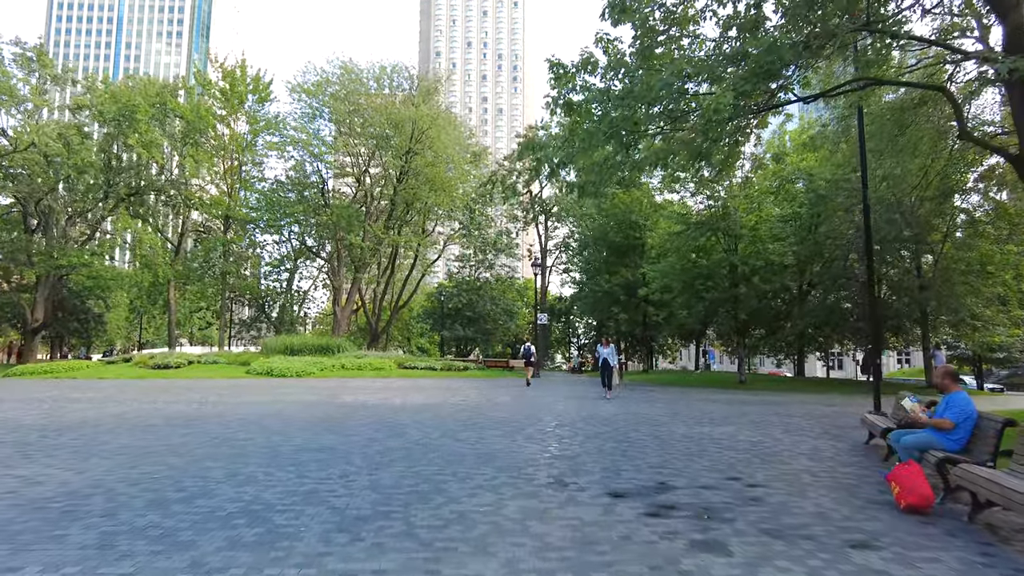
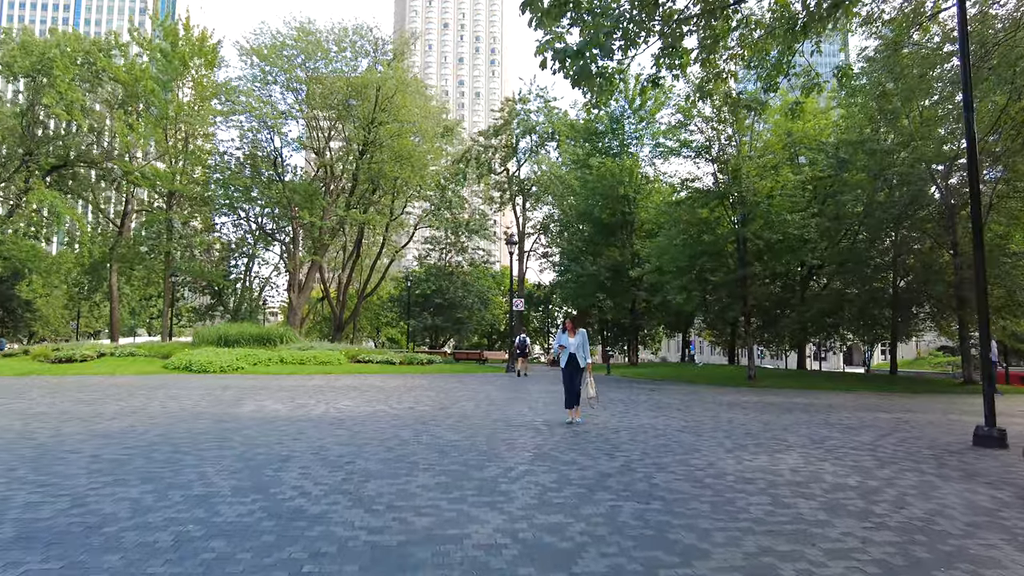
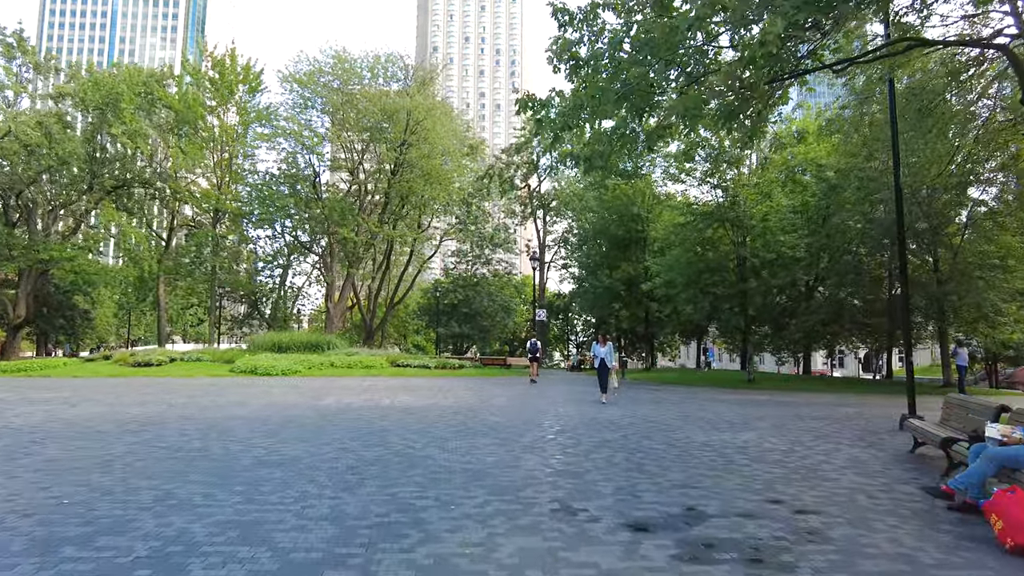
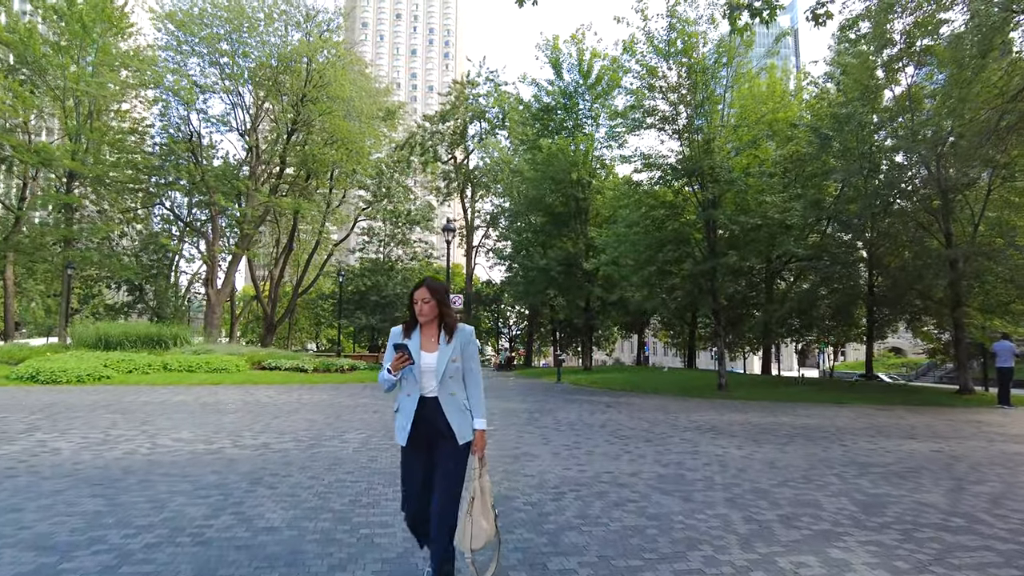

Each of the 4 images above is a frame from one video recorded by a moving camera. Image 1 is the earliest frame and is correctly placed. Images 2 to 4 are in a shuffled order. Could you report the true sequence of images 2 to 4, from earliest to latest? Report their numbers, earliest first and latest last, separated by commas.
3, 2, 4
